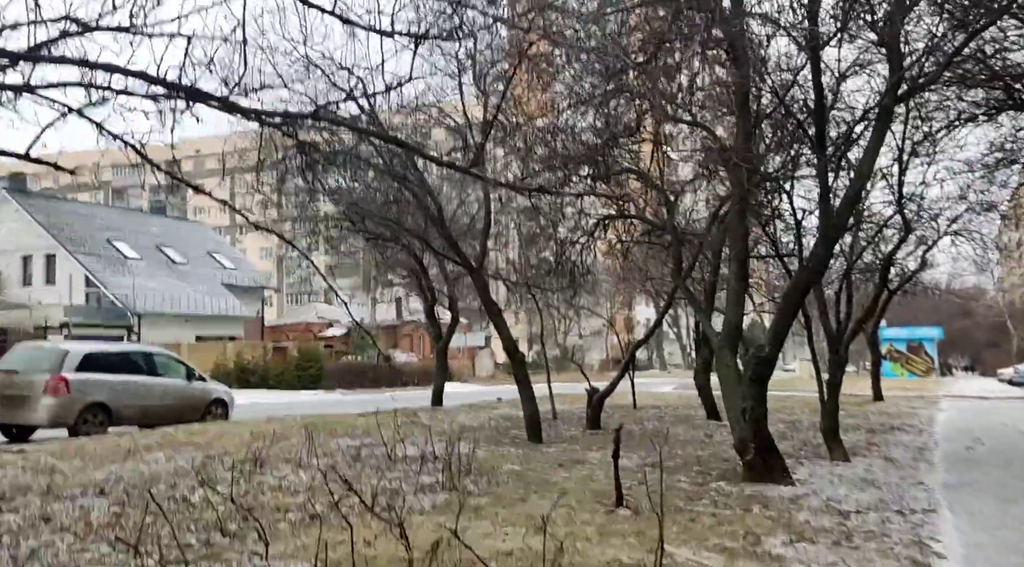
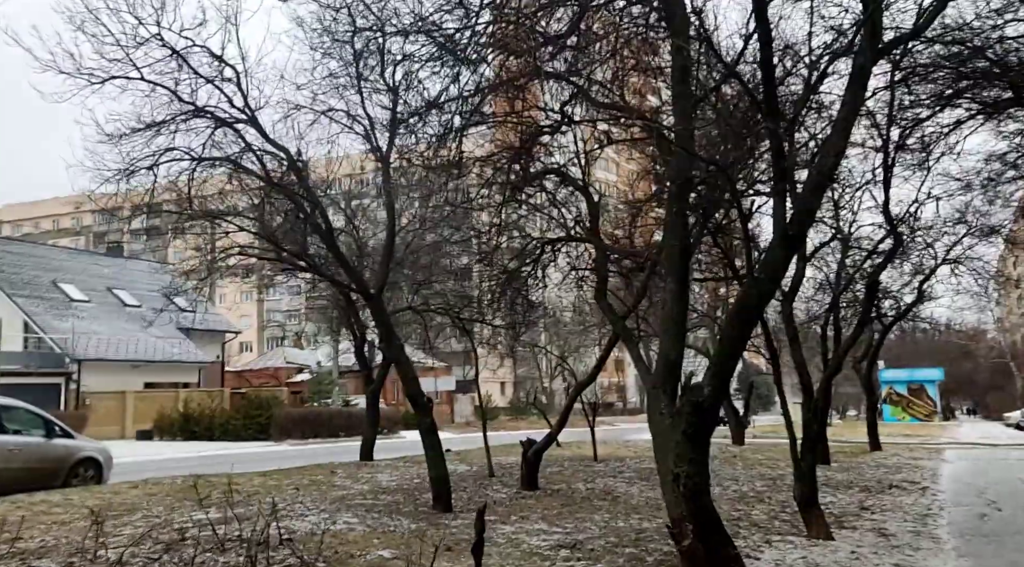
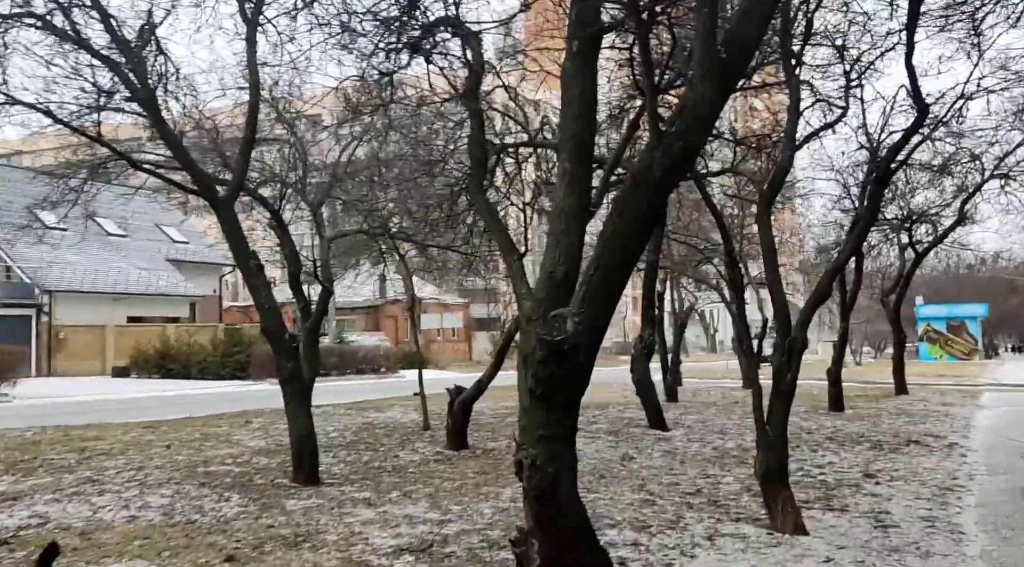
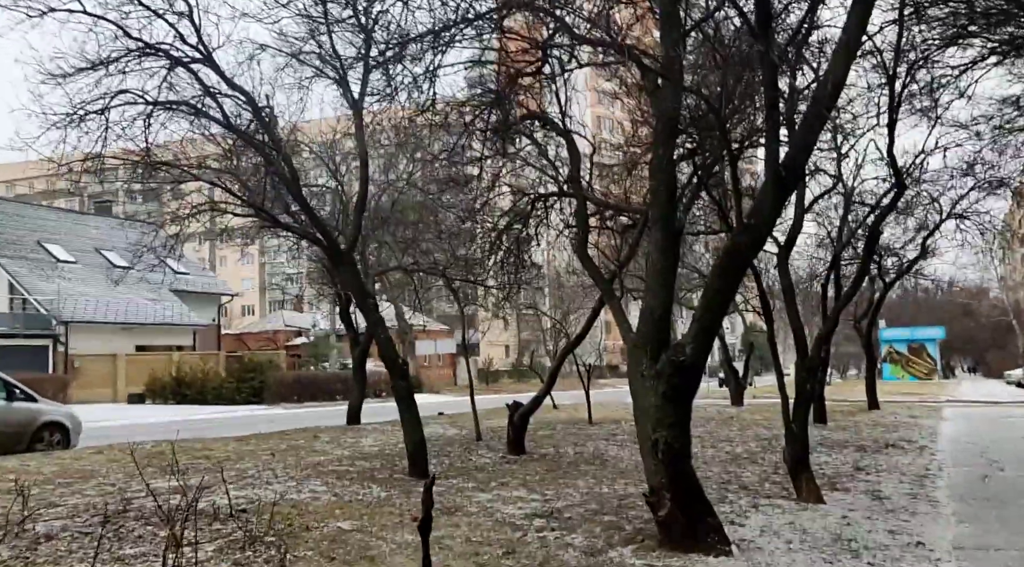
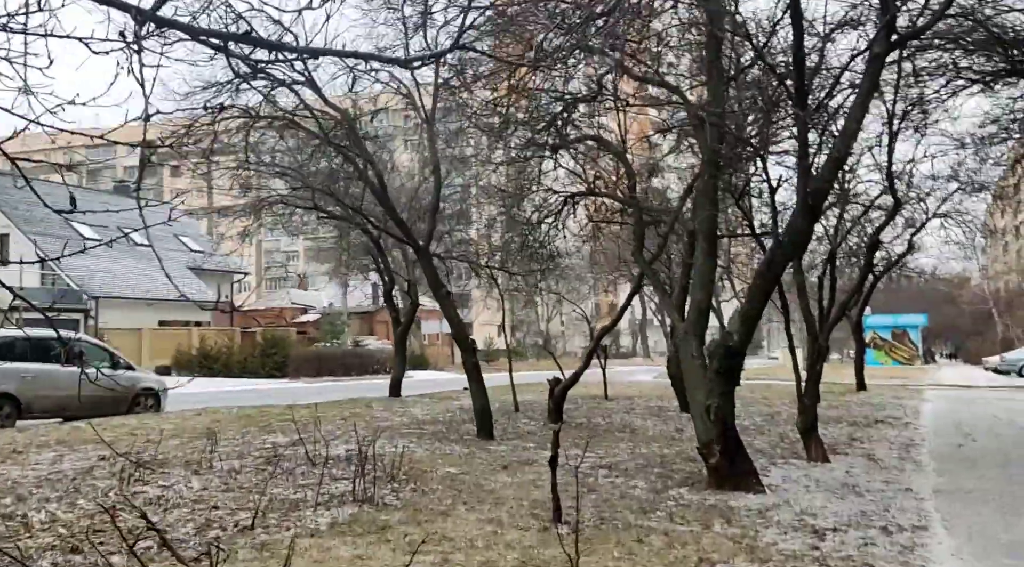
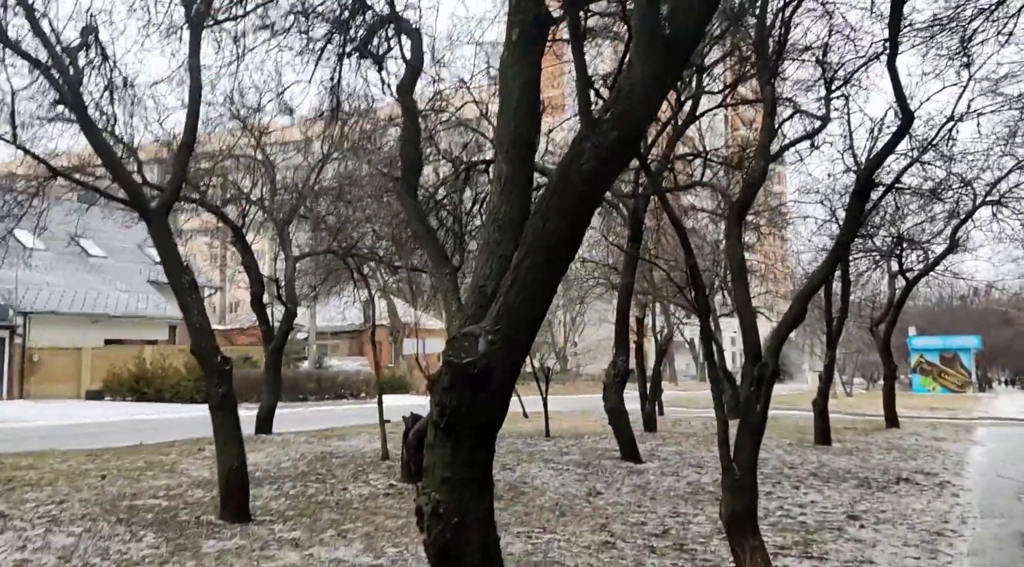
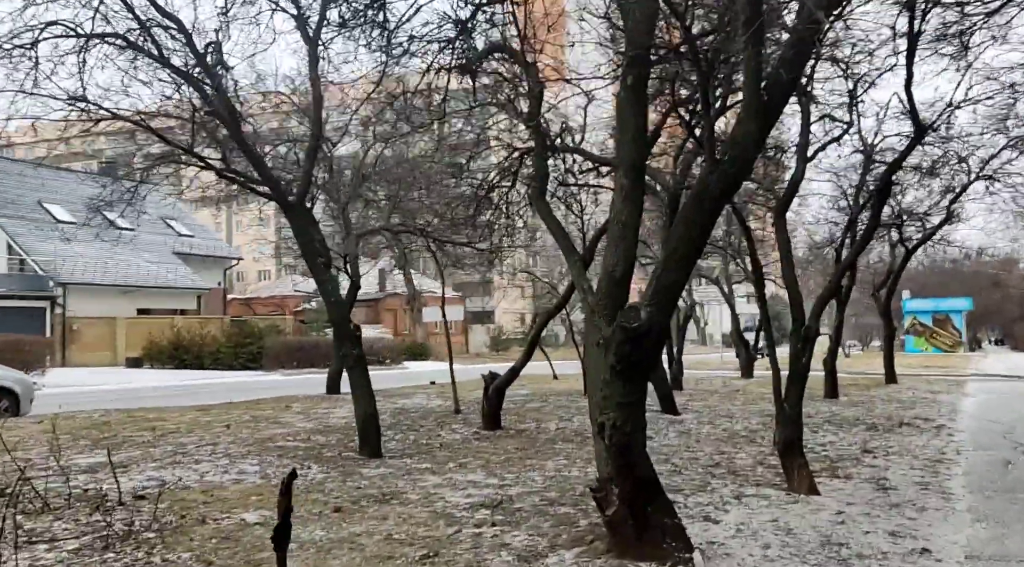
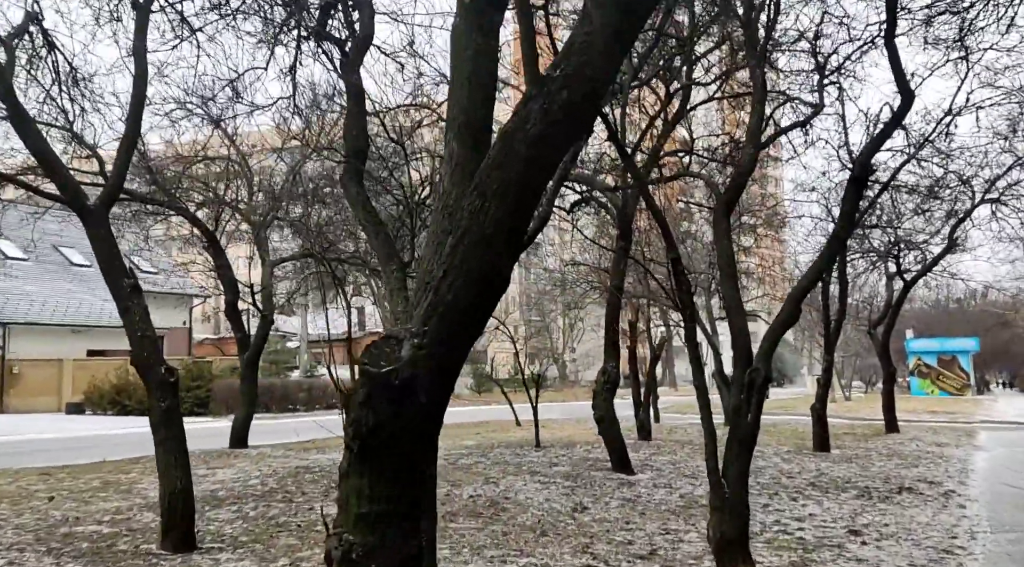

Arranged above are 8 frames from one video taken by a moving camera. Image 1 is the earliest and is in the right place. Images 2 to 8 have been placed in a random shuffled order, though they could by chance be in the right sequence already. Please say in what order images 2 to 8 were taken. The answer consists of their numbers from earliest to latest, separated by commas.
5, 2, 4, 7, 3, 6, 8
